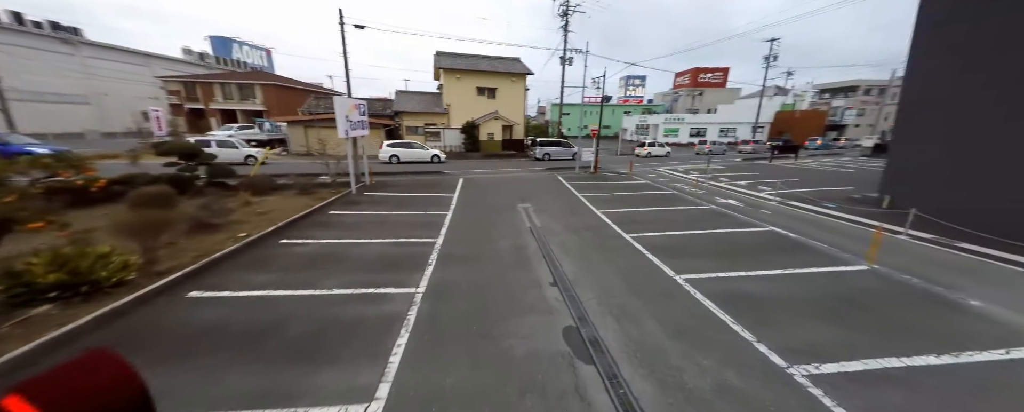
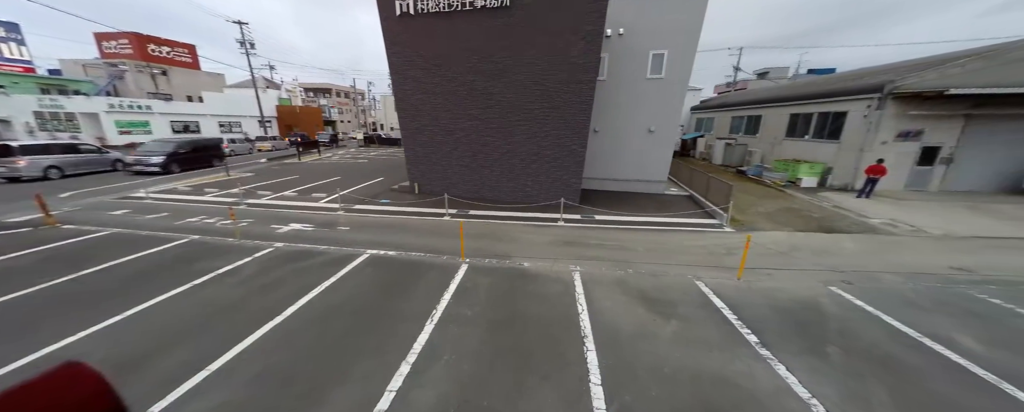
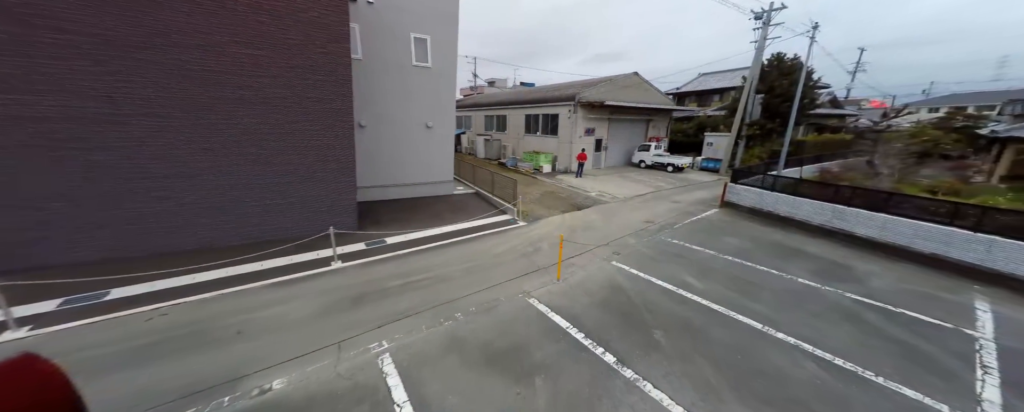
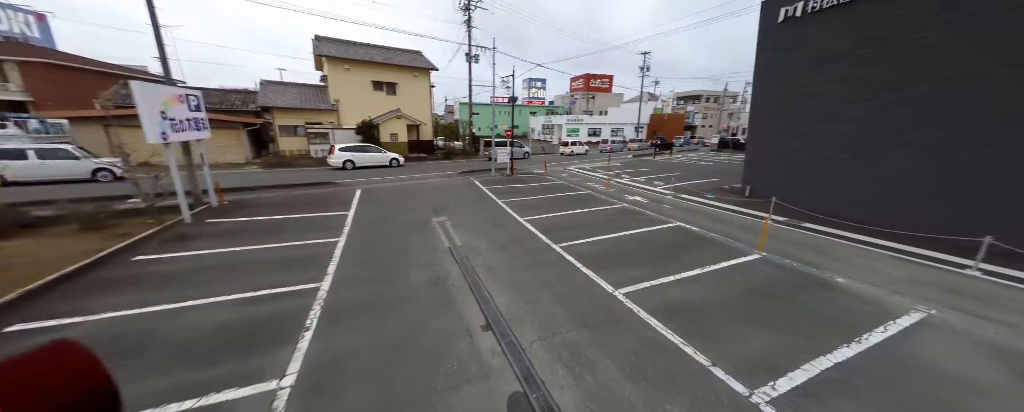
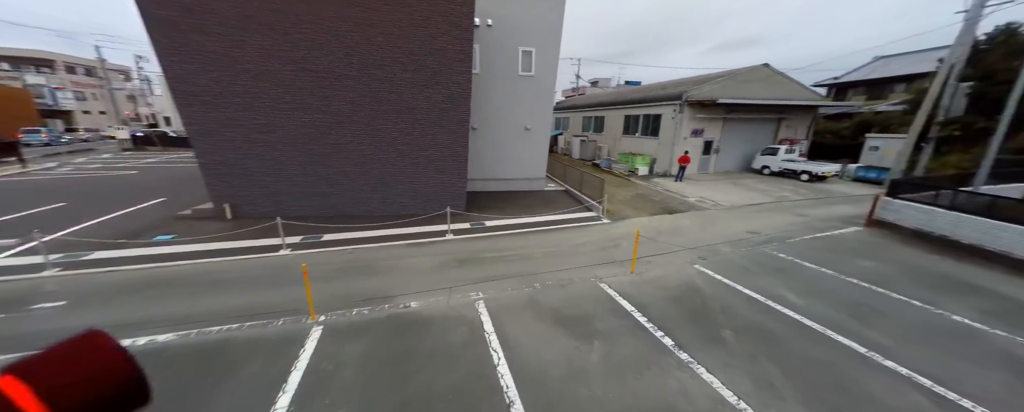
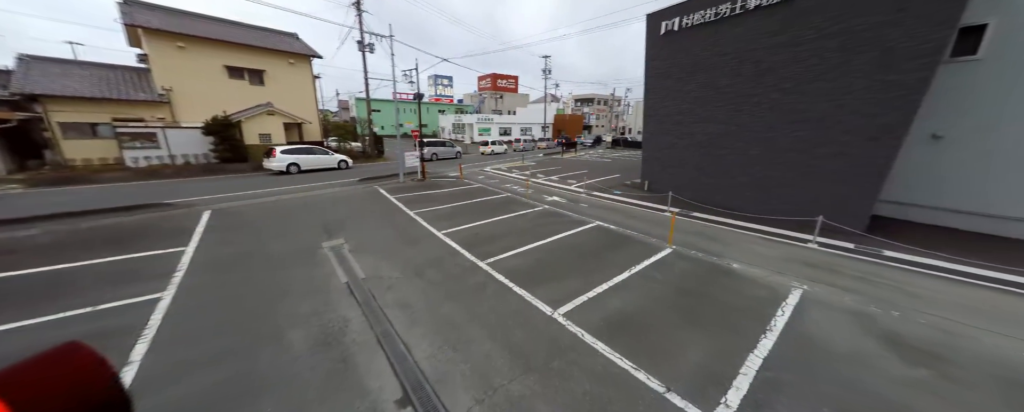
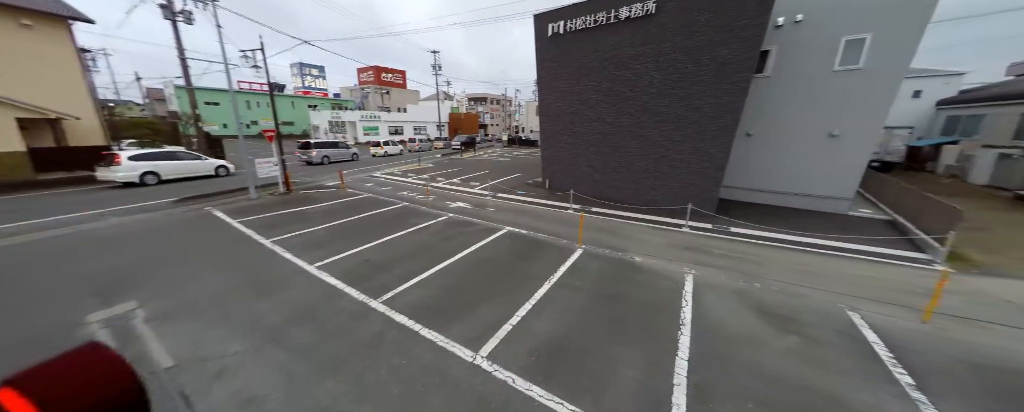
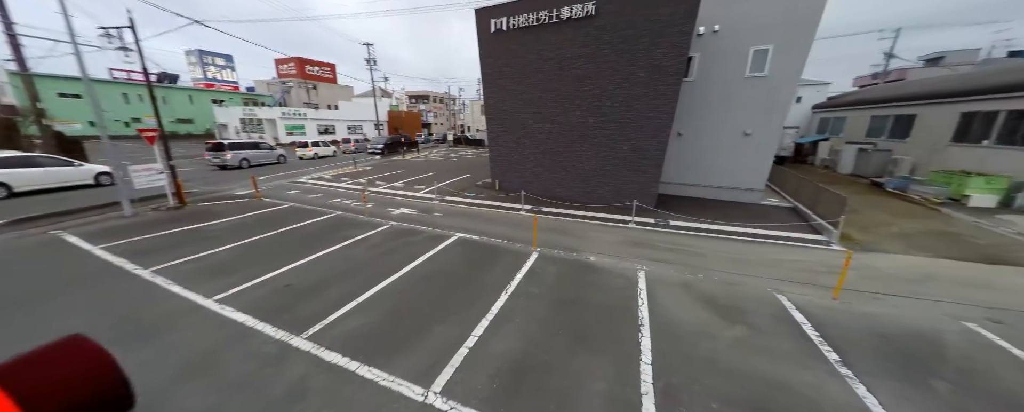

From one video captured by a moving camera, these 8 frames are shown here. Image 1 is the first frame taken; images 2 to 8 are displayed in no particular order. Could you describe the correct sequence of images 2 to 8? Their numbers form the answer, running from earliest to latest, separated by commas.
4, 6, 7, 8, 2, 5, 3
